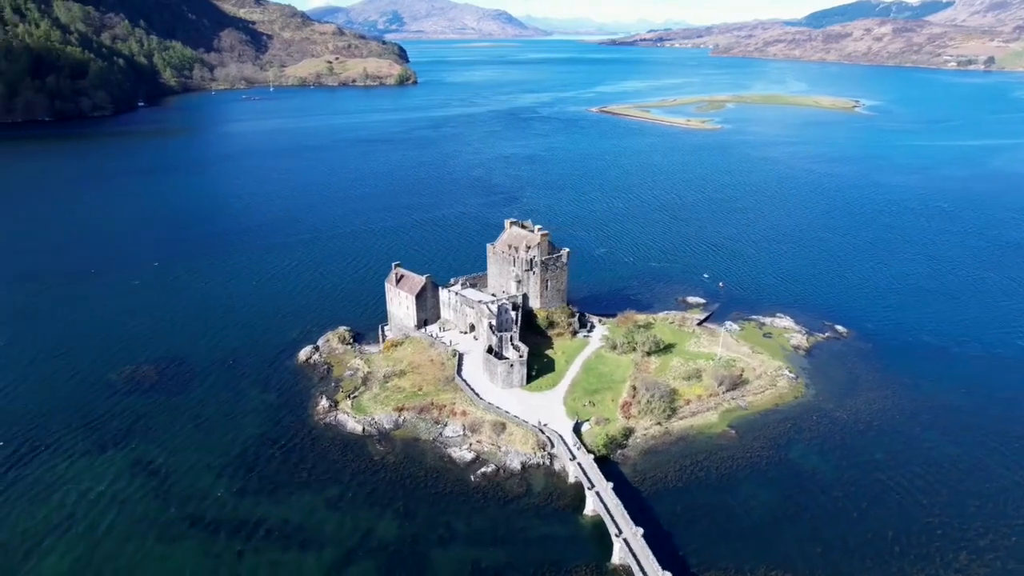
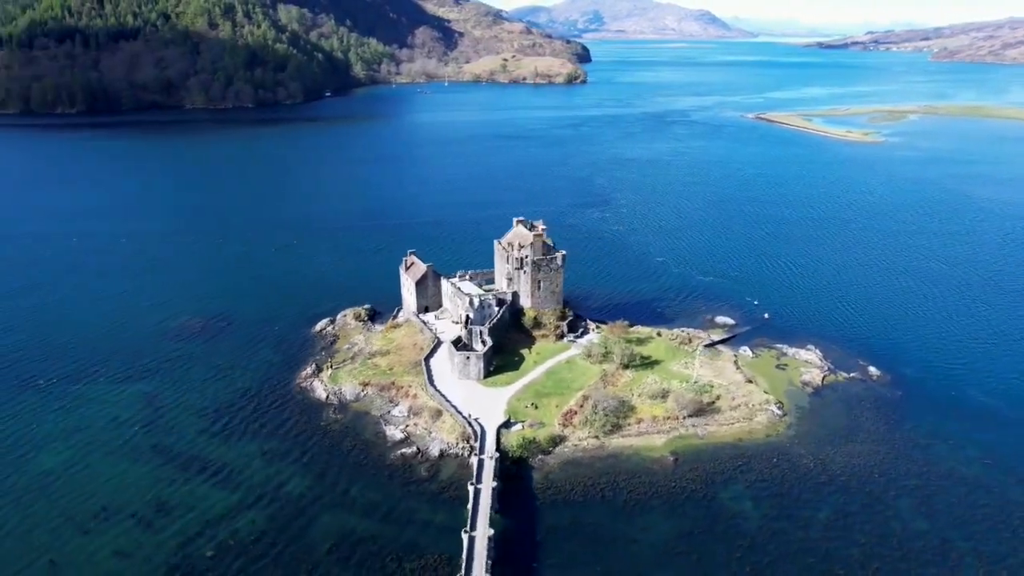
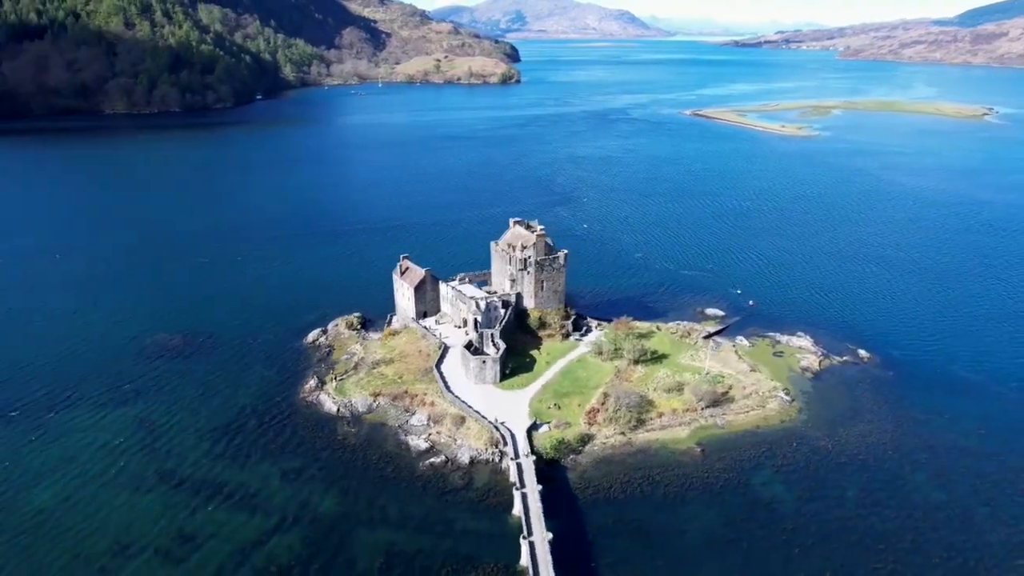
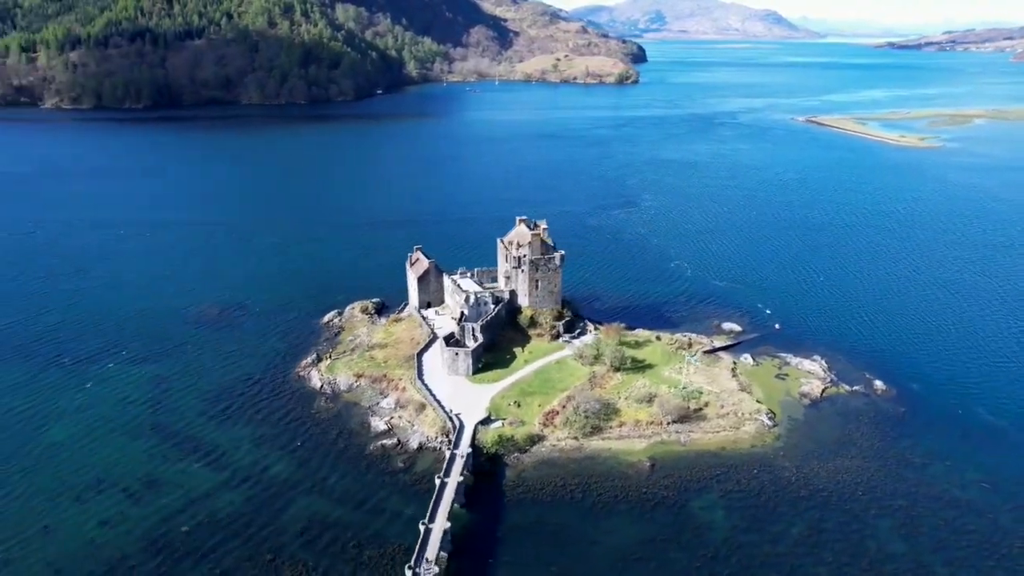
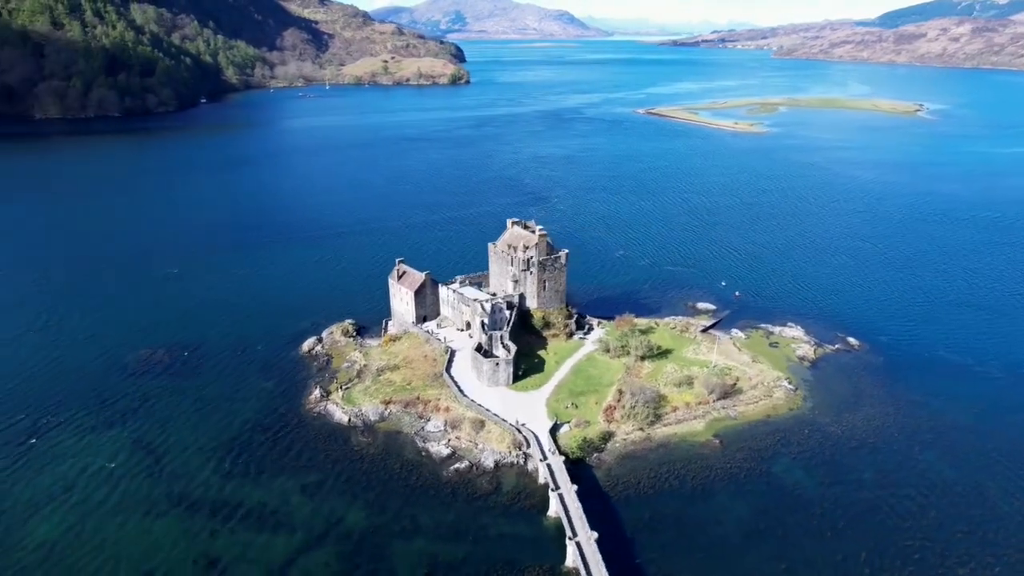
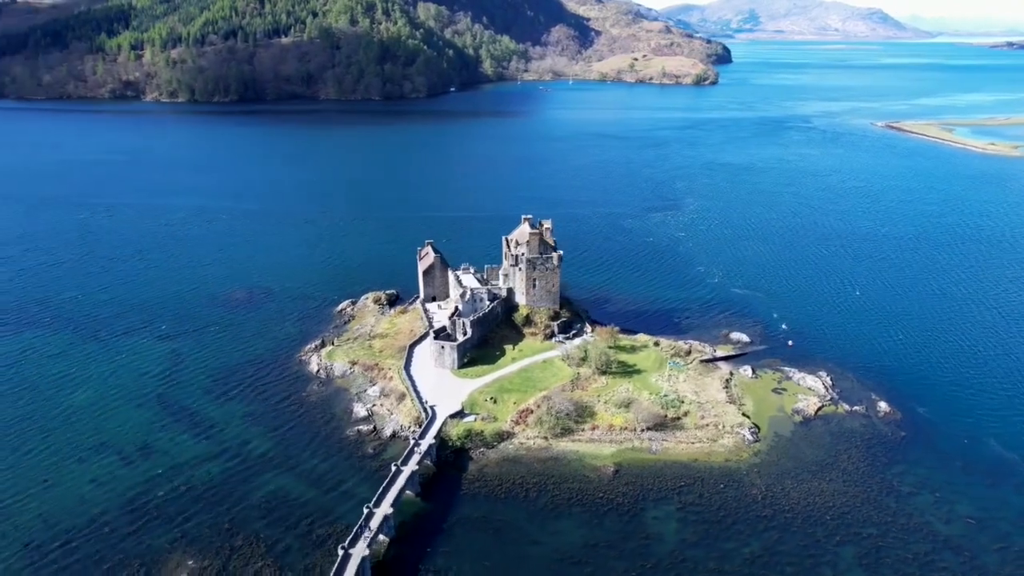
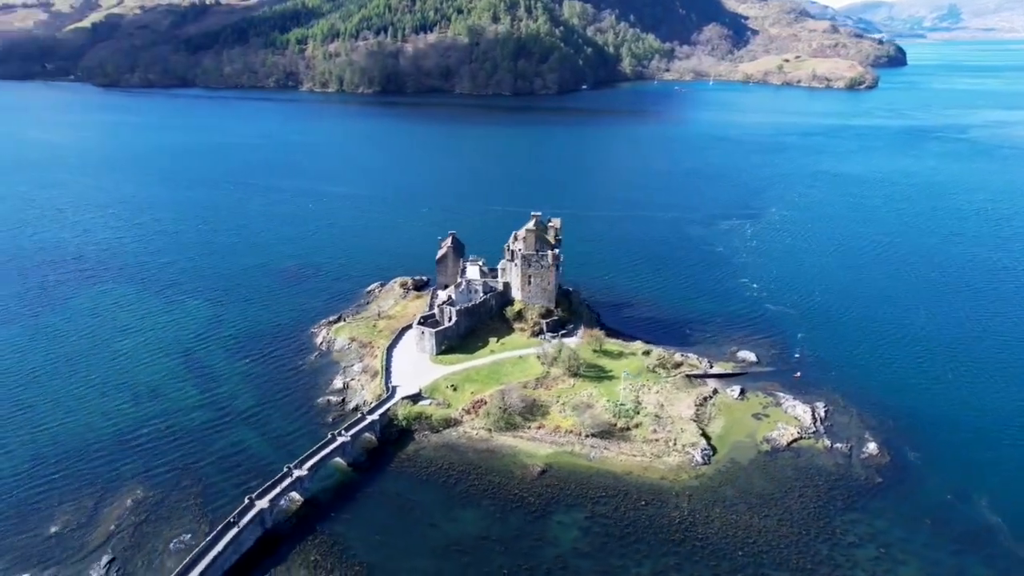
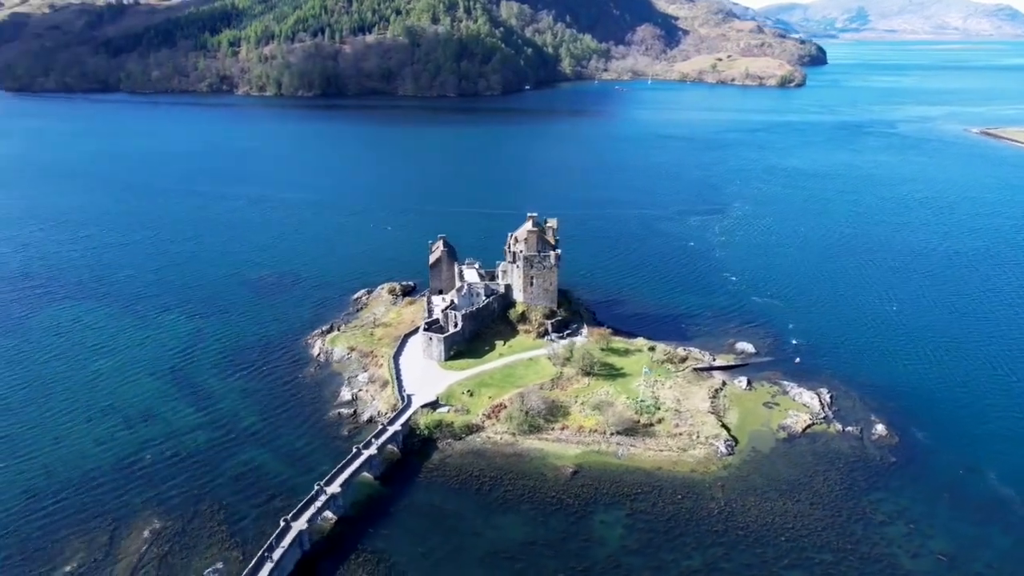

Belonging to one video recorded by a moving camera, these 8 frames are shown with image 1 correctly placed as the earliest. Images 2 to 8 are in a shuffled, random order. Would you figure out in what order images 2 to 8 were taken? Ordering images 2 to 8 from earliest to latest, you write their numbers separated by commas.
5, 3, 2, 4, 6, 8, 7
